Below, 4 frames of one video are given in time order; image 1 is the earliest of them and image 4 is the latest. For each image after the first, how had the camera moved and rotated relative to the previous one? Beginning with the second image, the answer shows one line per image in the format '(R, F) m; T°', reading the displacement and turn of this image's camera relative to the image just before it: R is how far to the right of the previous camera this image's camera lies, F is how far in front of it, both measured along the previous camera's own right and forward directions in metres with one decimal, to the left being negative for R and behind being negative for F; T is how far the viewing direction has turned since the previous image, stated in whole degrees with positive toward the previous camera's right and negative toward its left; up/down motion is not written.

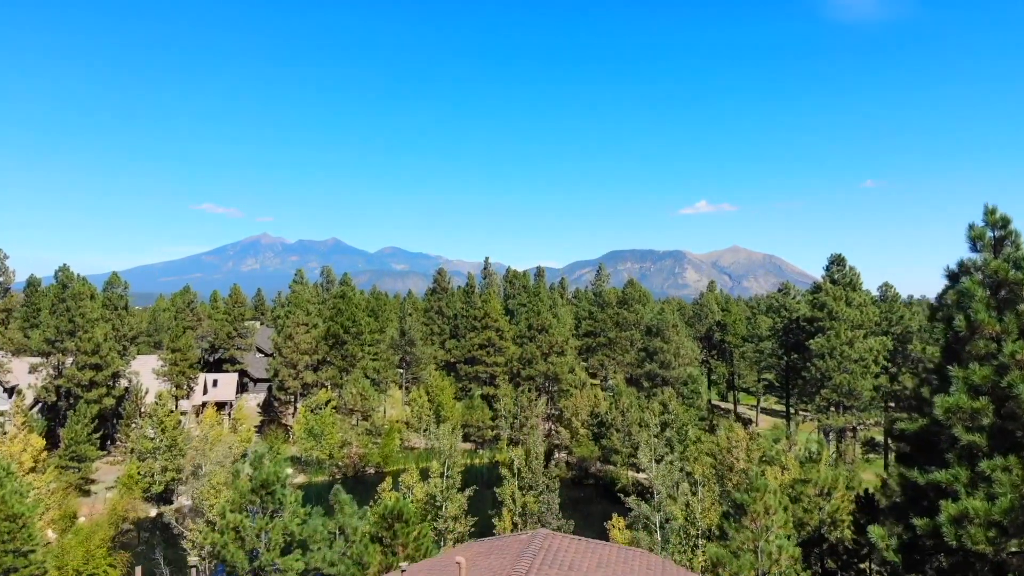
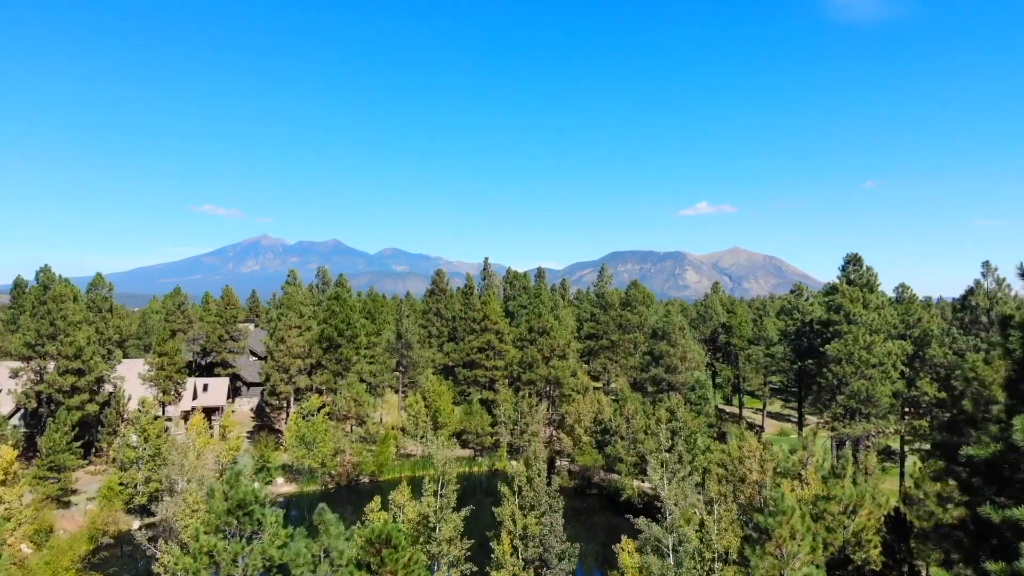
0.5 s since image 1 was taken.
(0.0, +1.8) m; 0°
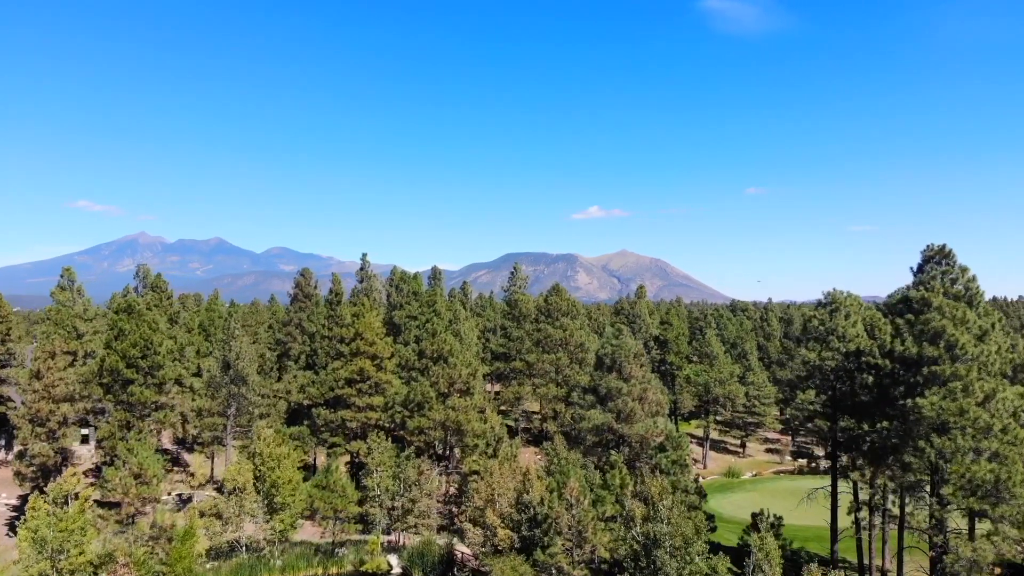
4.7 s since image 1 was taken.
(+1.1, +16.3) m; +11°
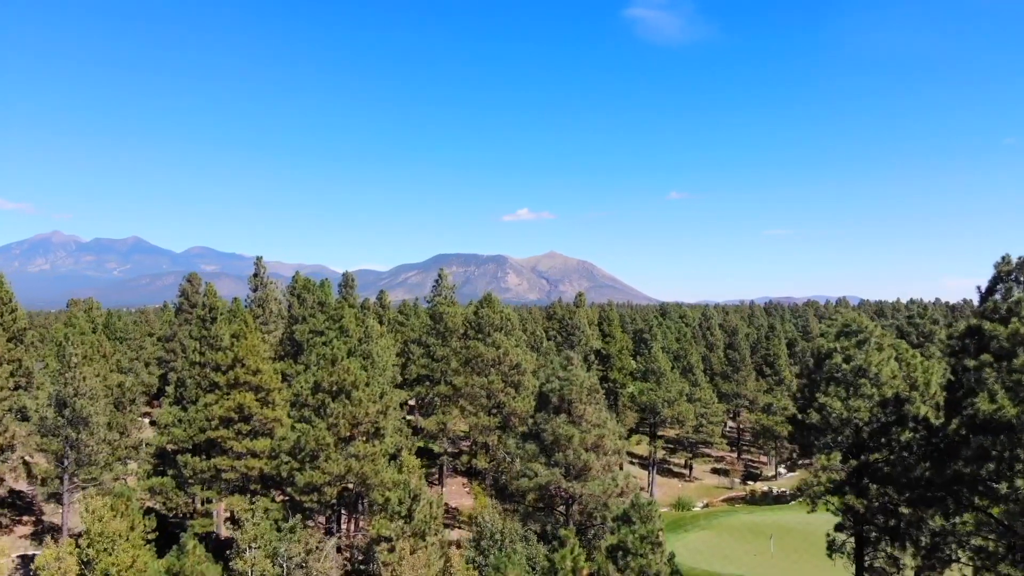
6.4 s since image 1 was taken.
(+0.5, +7.6) m; +7°
